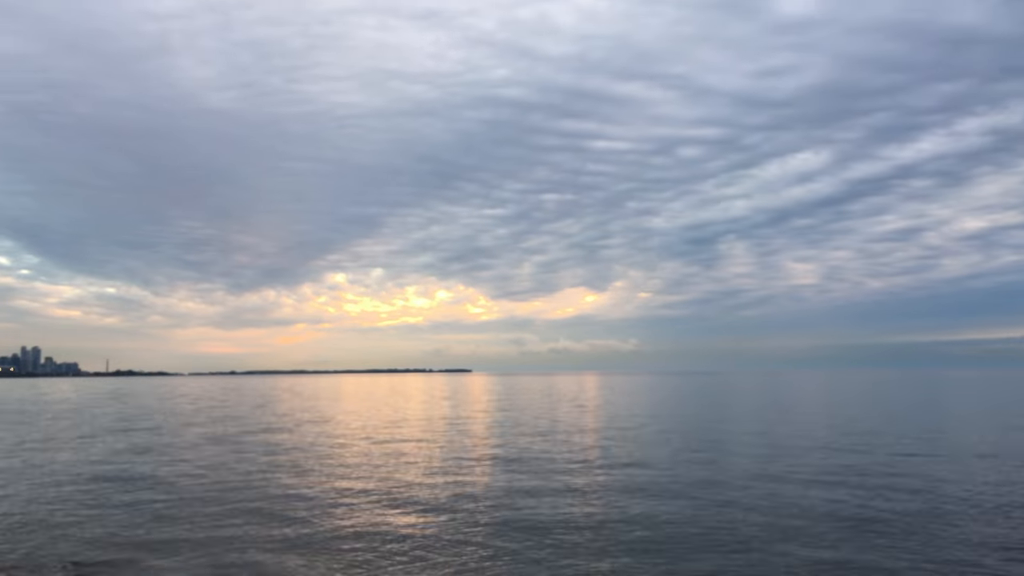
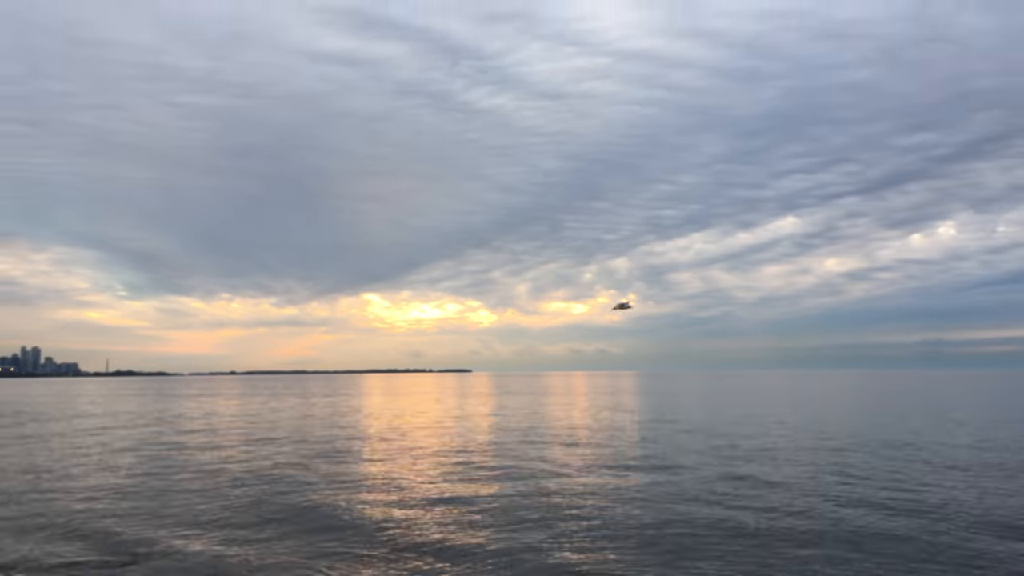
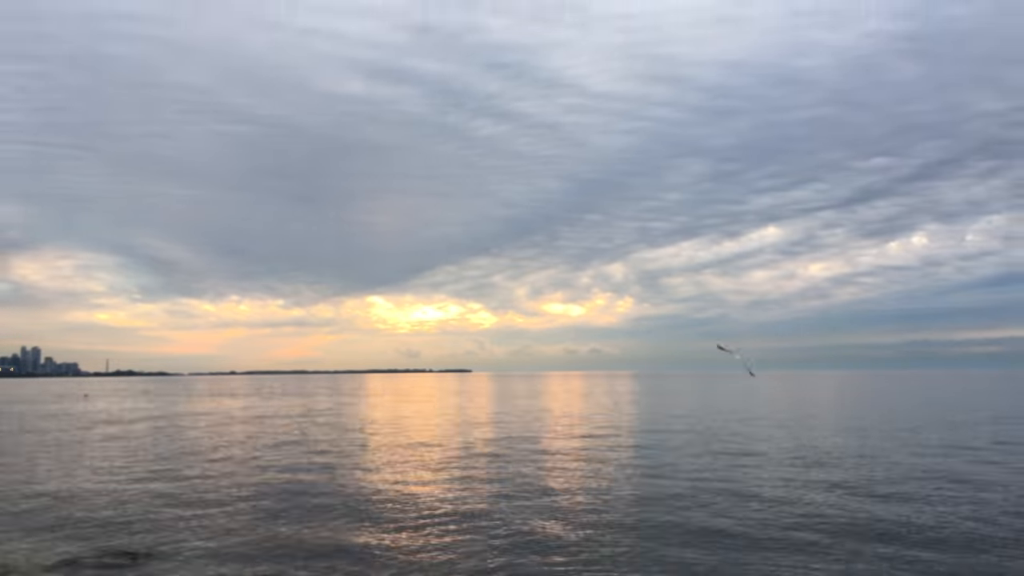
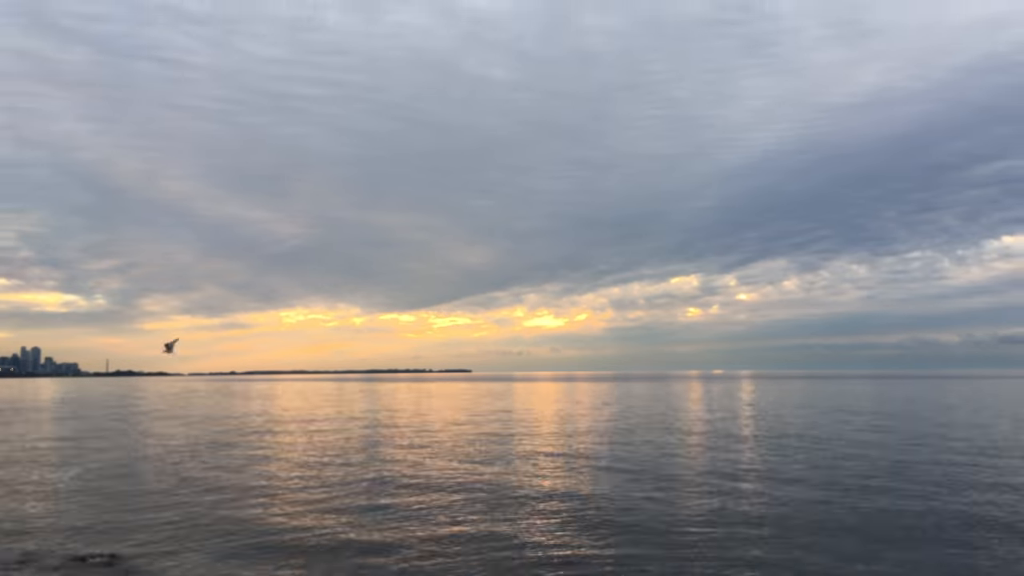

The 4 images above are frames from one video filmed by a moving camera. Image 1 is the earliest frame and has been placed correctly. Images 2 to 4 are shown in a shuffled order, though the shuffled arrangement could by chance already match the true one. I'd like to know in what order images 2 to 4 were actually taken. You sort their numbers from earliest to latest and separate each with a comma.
2, 3, 4
